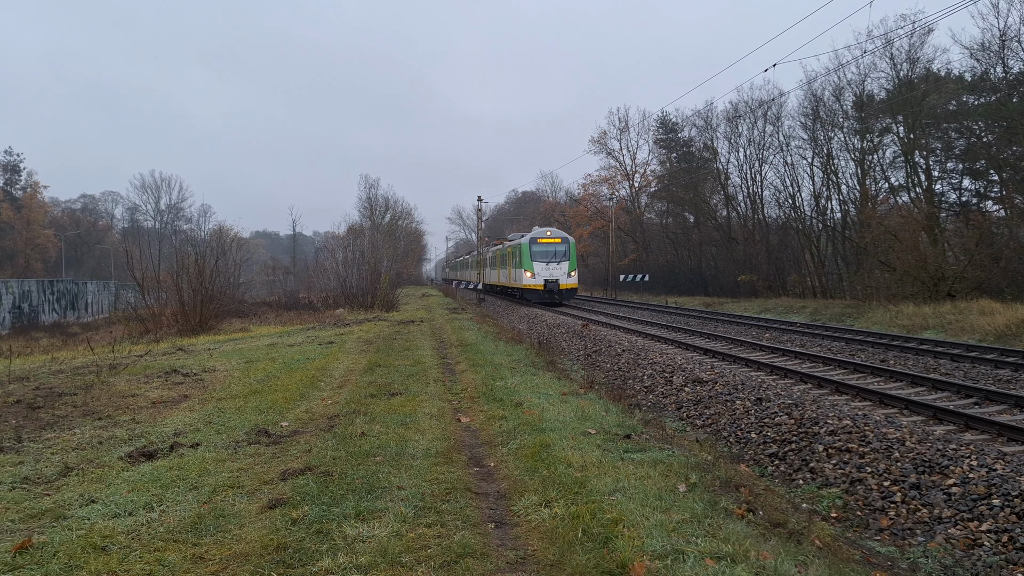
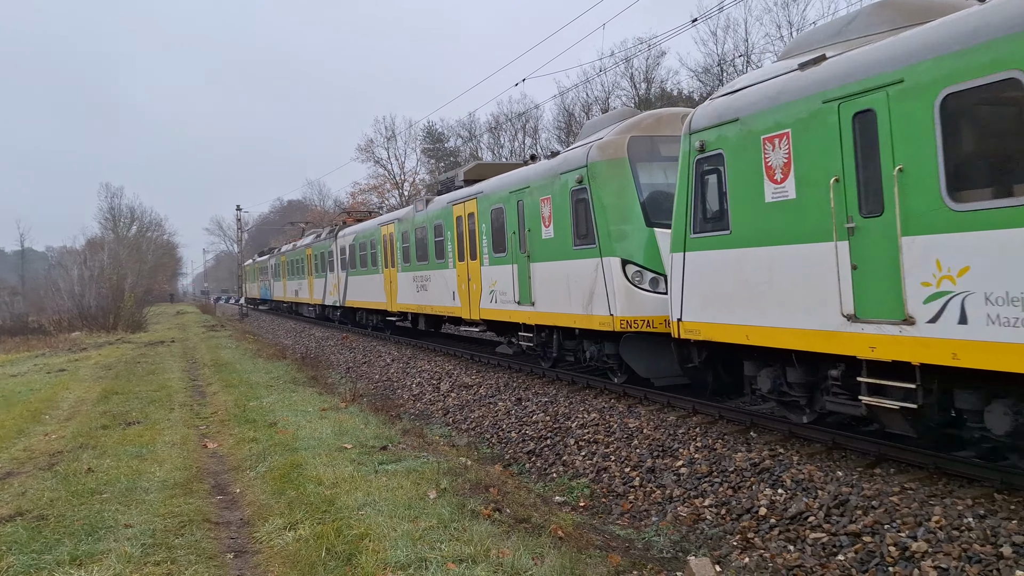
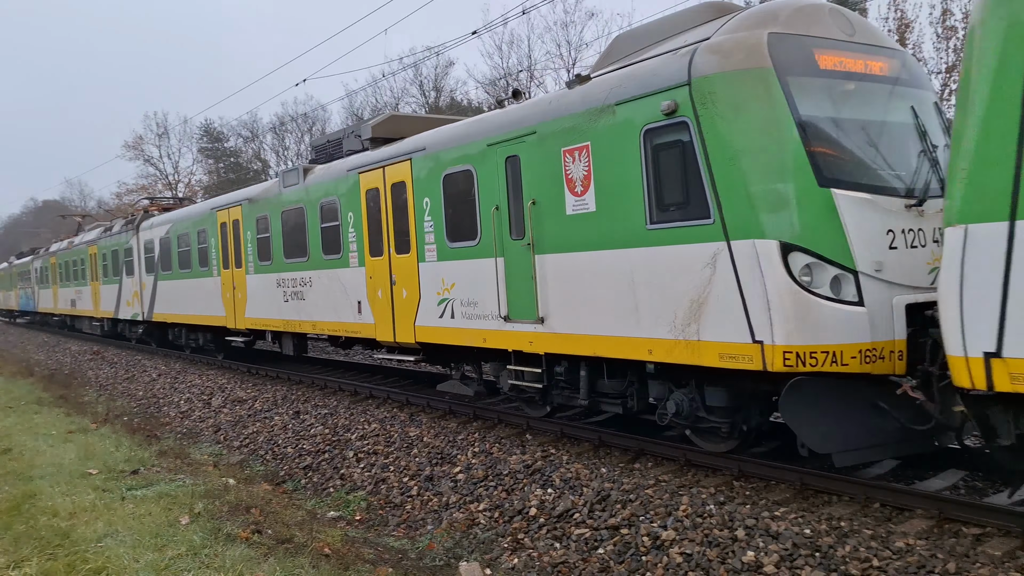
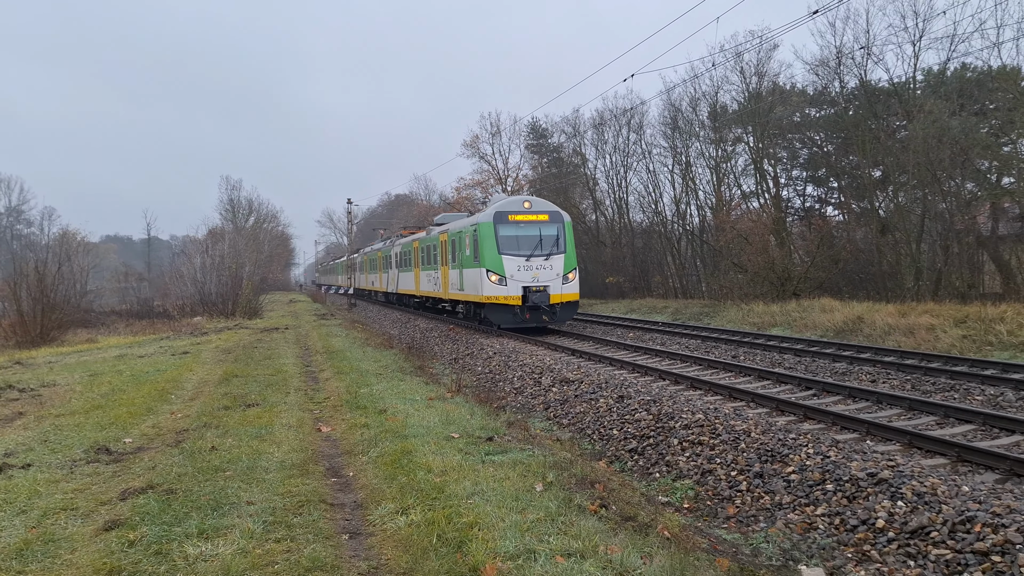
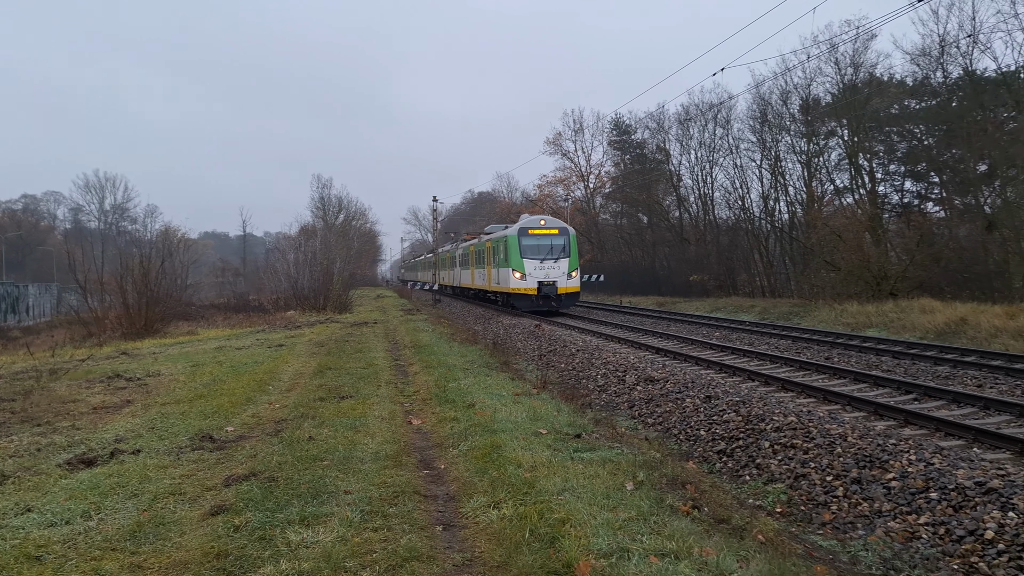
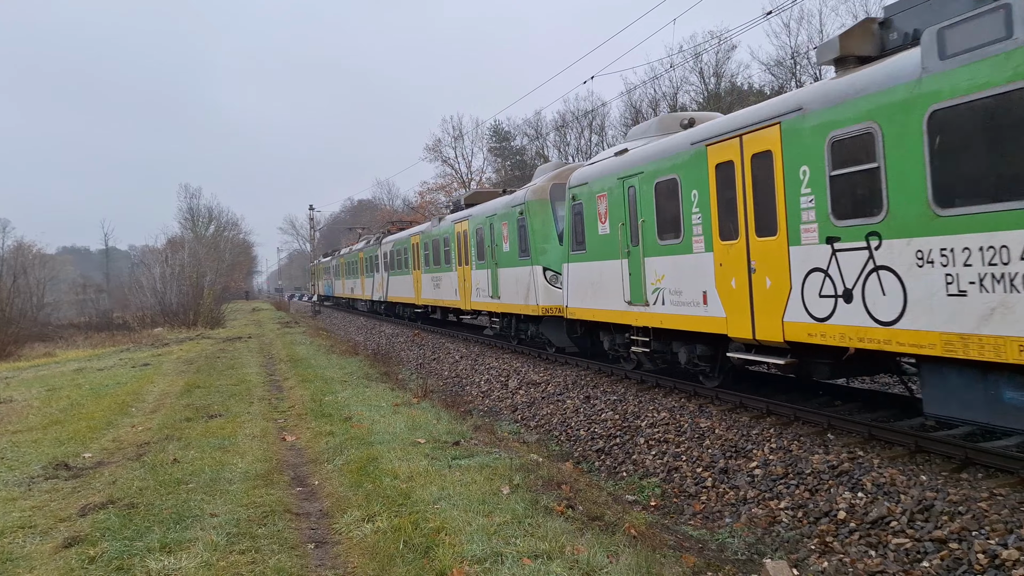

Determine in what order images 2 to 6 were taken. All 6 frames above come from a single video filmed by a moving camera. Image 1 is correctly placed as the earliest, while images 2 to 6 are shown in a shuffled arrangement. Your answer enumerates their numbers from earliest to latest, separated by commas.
5, 4, 6, 2, 3
